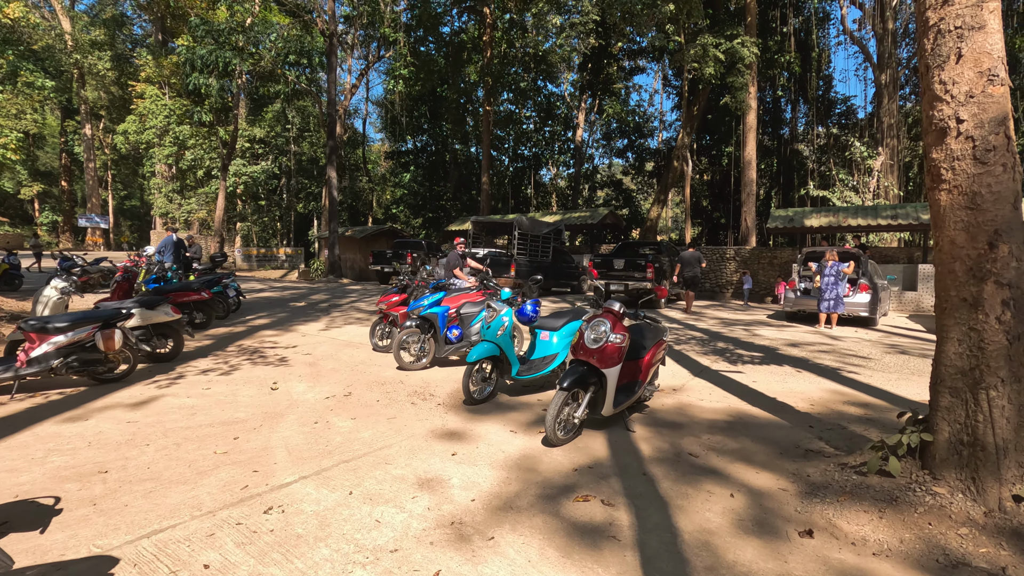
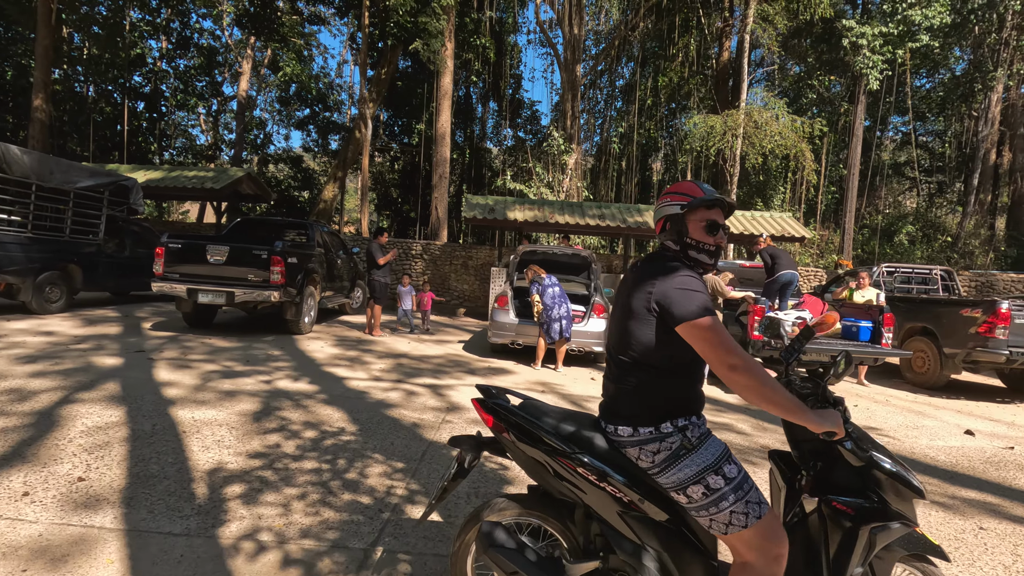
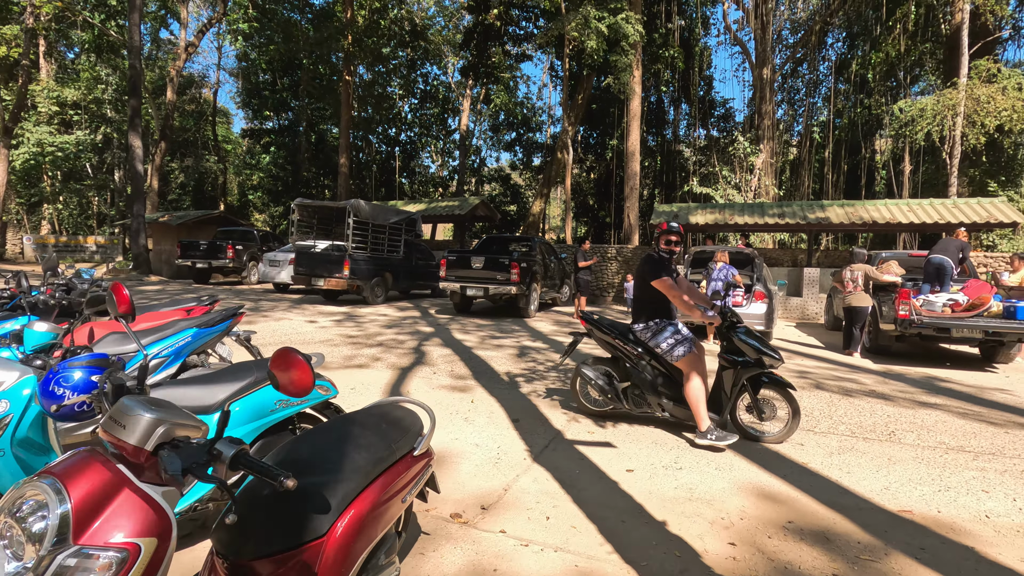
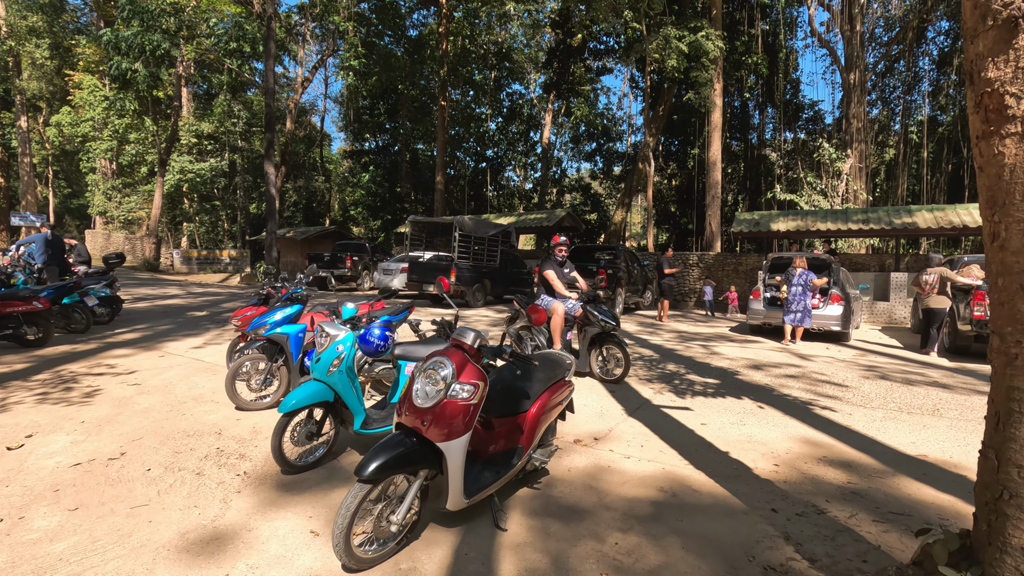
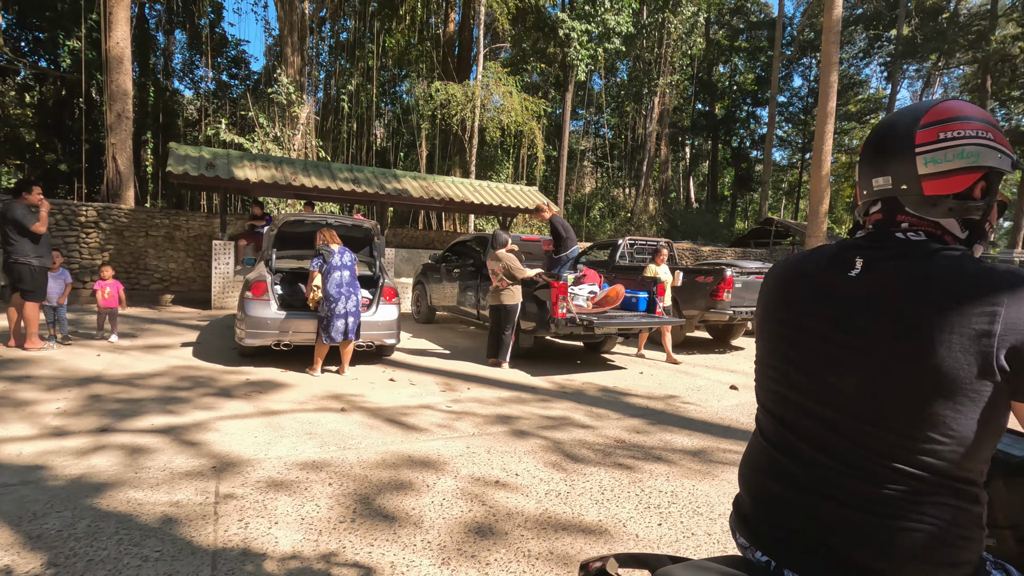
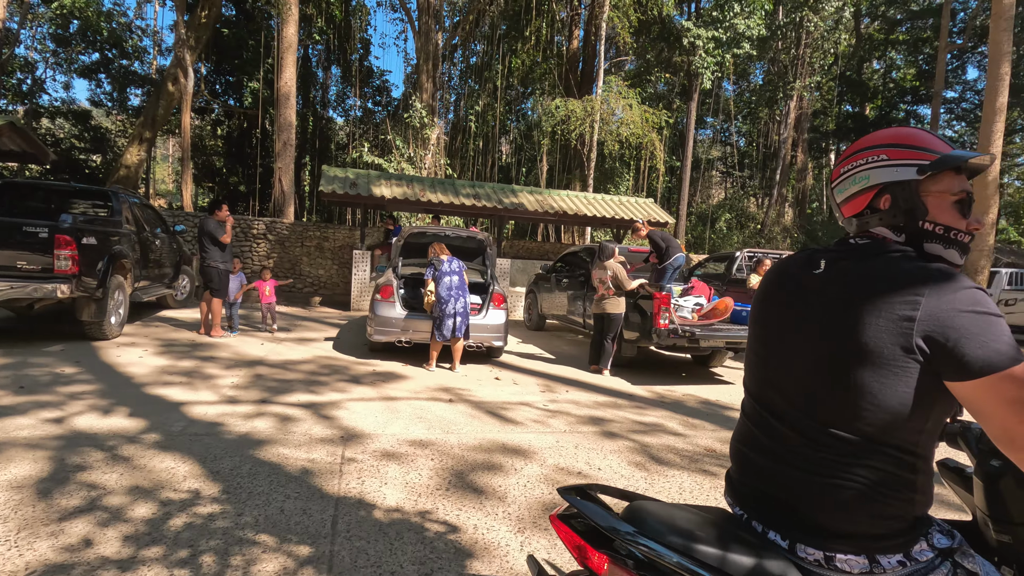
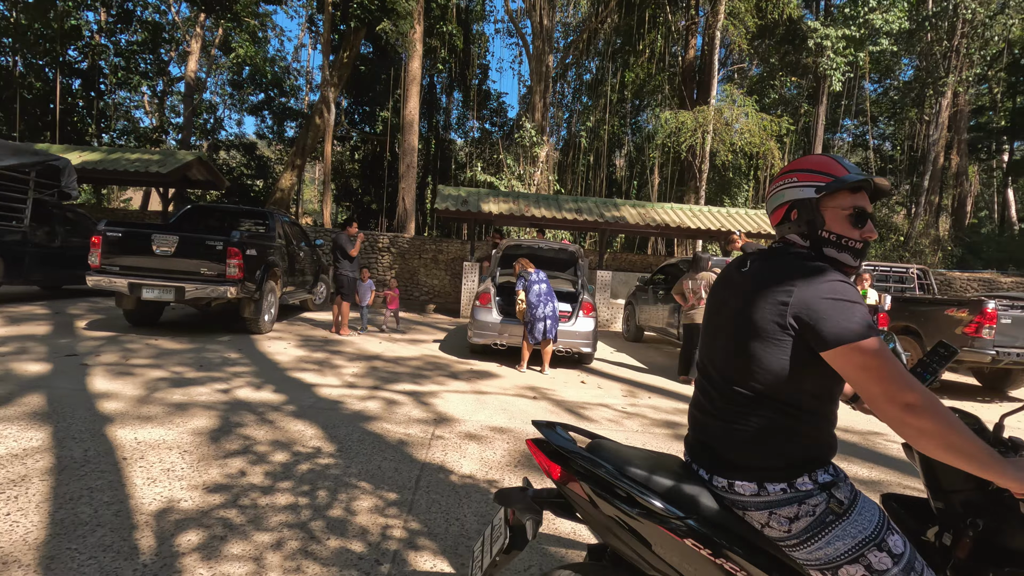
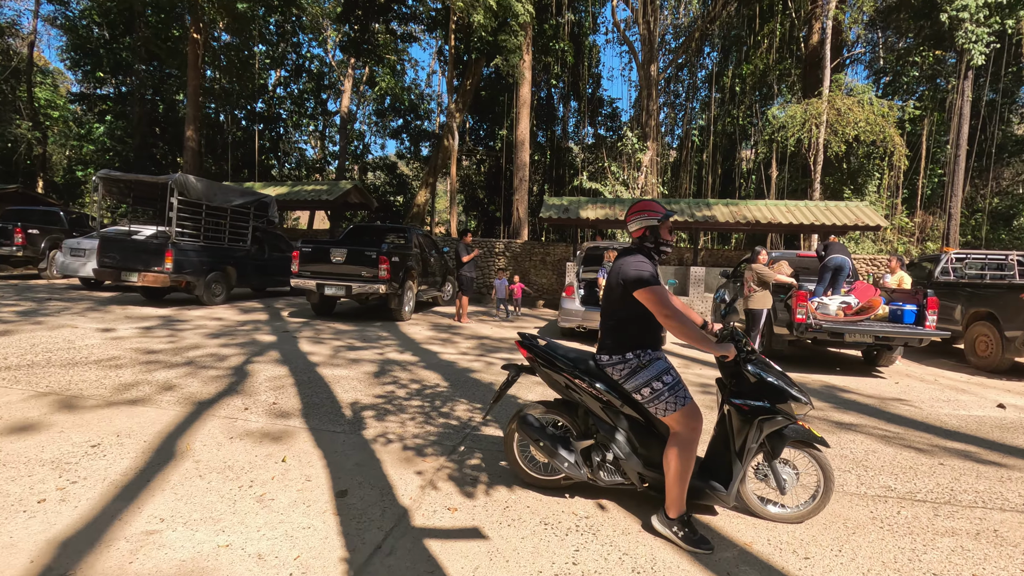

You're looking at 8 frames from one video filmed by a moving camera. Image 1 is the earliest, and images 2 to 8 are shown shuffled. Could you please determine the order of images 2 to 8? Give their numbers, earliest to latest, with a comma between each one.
4, 3, 8, 2, 7, 6, 5
